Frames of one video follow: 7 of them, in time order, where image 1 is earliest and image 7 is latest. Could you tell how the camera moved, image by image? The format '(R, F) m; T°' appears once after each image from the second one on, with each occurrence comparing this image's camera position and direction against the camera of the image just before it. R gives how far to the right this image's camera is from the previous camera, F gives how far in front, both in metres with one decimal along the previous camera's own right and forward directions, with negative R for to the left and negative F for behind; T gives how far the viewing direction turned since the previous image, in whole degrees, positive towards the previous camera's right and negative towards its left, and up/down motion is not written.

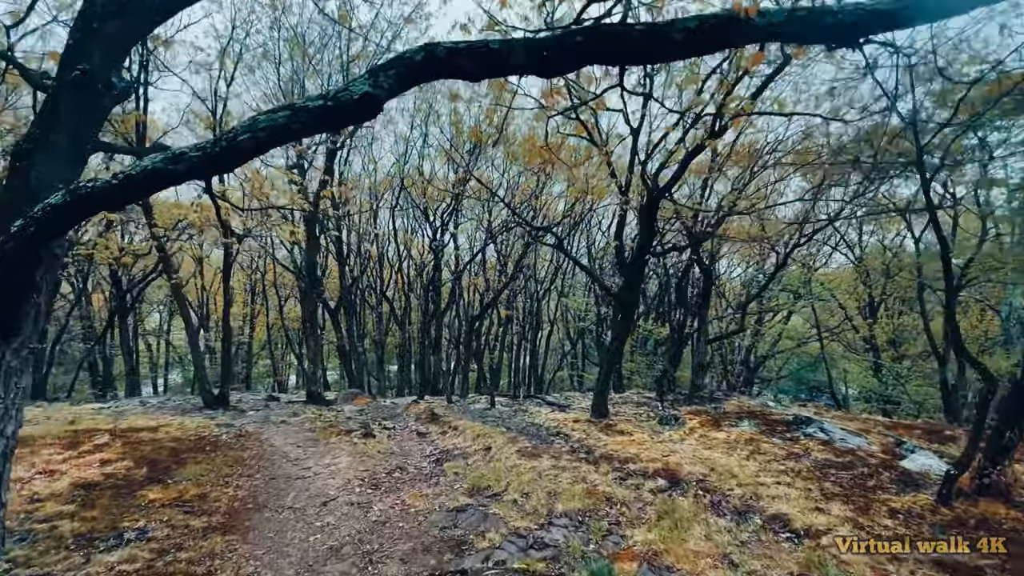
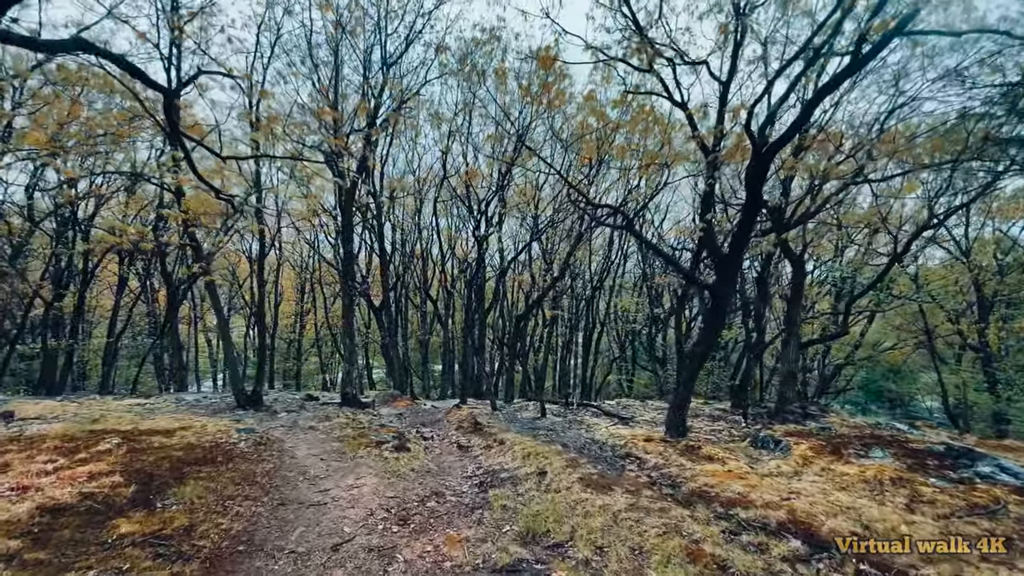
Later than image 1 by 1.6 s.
(-0.2, +1.4) m; -5°
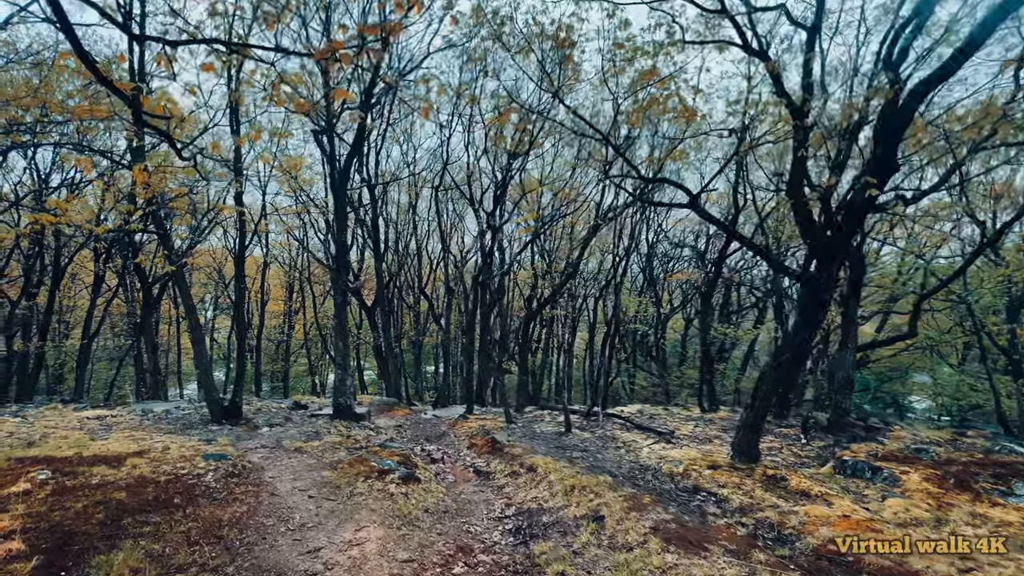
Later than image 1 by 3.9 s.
(-0.6, +1.4) m; +1°
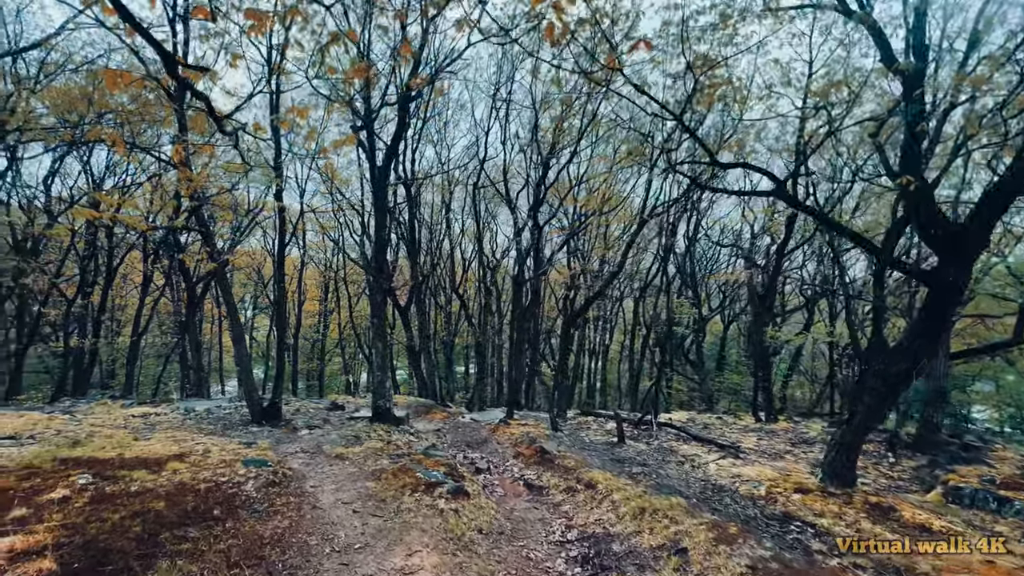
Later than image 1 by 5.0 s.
(-0.4, +0.5) m; -4°
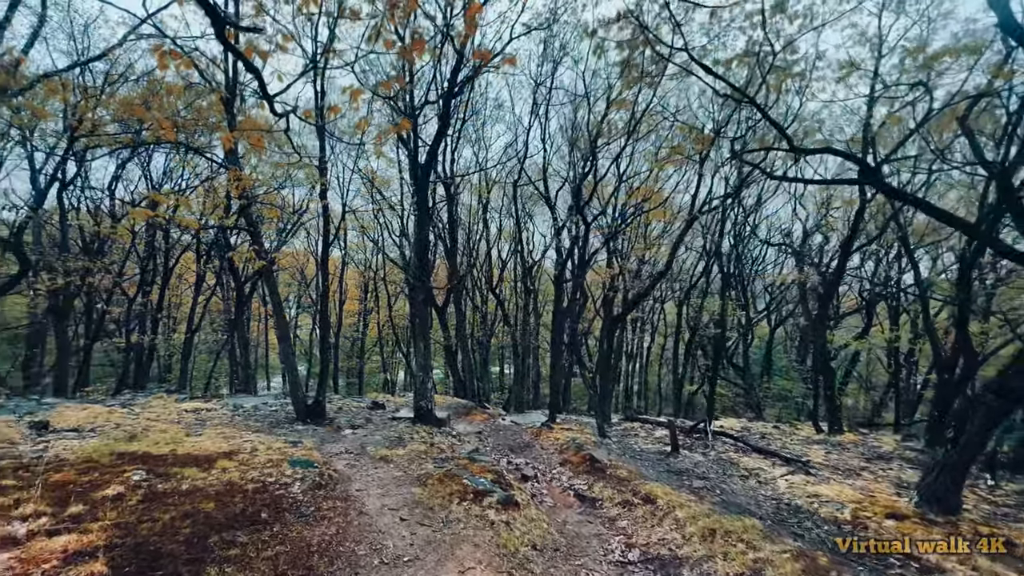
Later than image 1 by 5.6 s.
(-0.2, +0.3) m; -4°
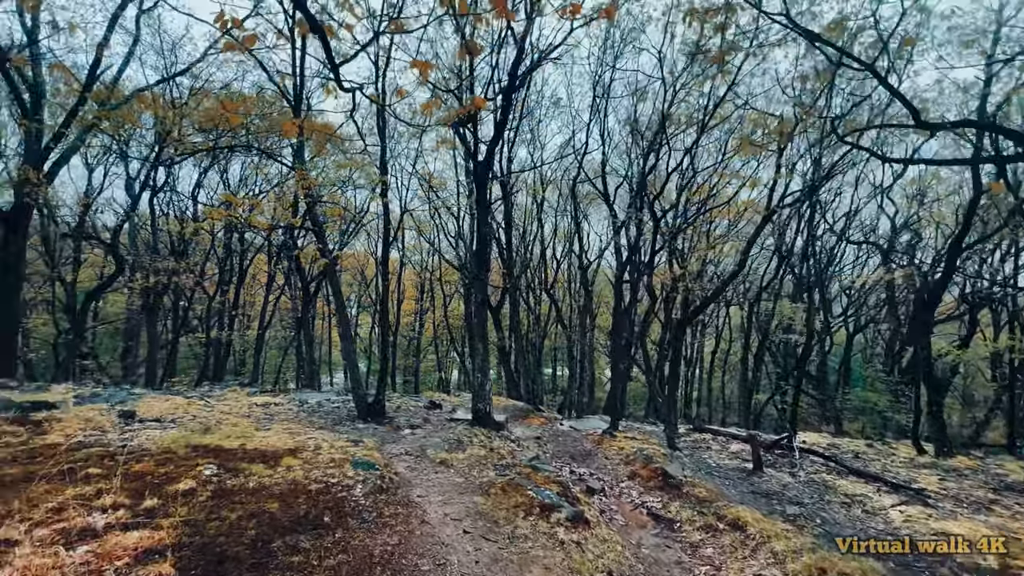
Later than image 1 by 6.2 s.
(-0.2, +0.4) m; -7°
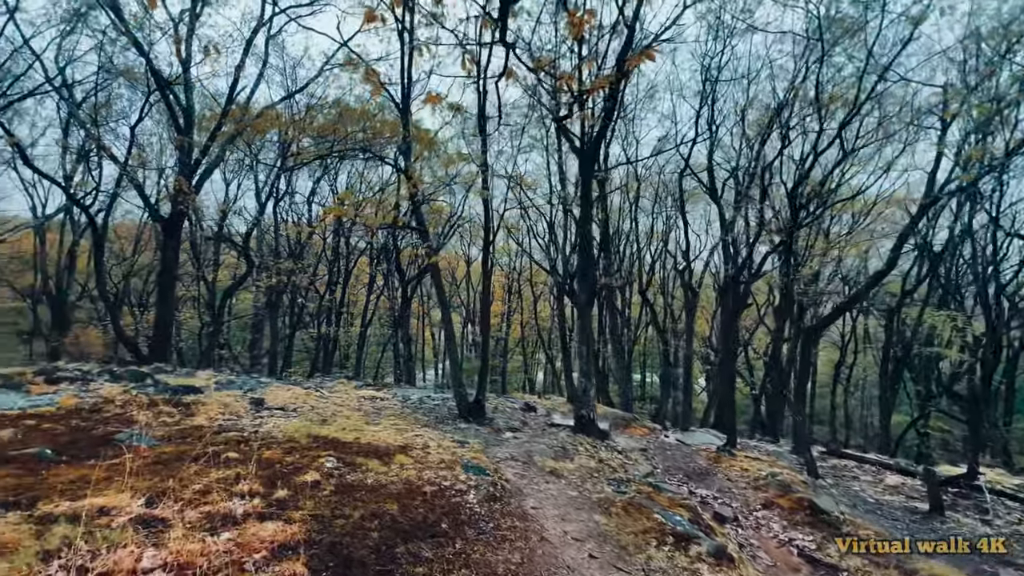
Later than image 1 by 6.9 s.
(-0.4, +0.4) m; -11°
